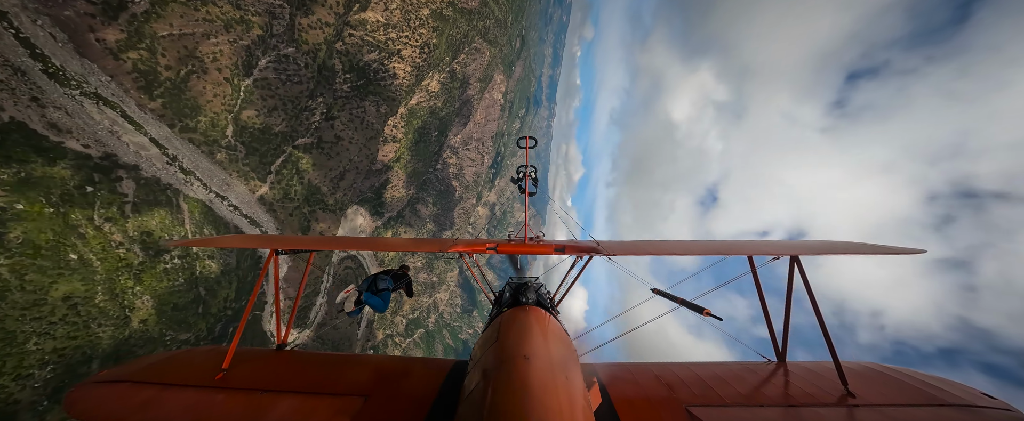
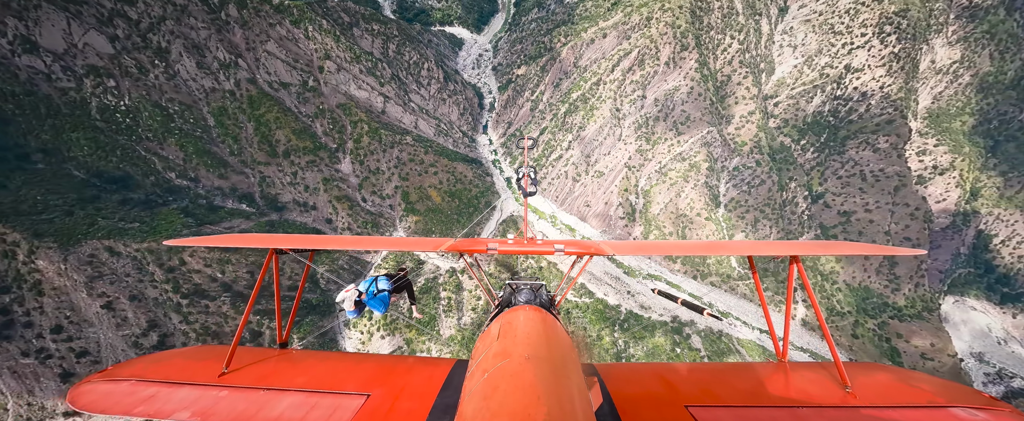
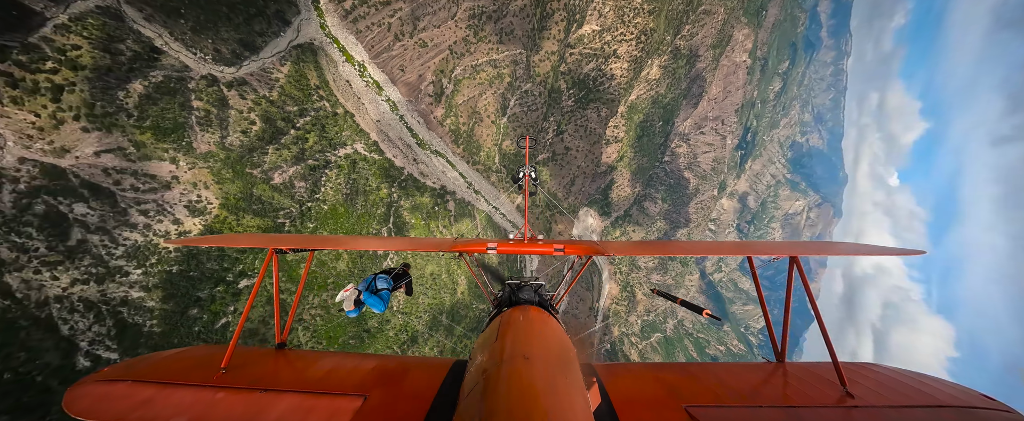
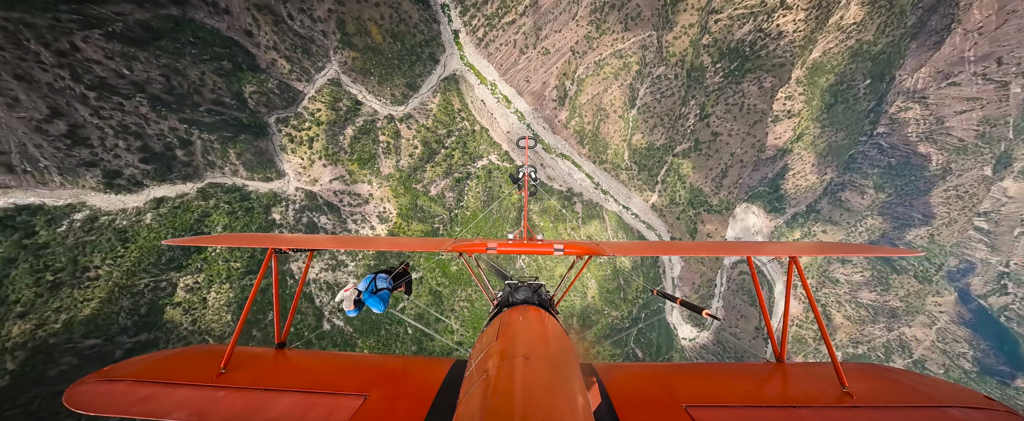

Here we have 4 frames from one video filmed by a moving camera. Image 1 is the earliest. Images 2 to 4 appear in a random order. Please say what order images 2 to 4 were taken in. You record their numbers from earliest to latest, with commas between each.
3, 4, 2
